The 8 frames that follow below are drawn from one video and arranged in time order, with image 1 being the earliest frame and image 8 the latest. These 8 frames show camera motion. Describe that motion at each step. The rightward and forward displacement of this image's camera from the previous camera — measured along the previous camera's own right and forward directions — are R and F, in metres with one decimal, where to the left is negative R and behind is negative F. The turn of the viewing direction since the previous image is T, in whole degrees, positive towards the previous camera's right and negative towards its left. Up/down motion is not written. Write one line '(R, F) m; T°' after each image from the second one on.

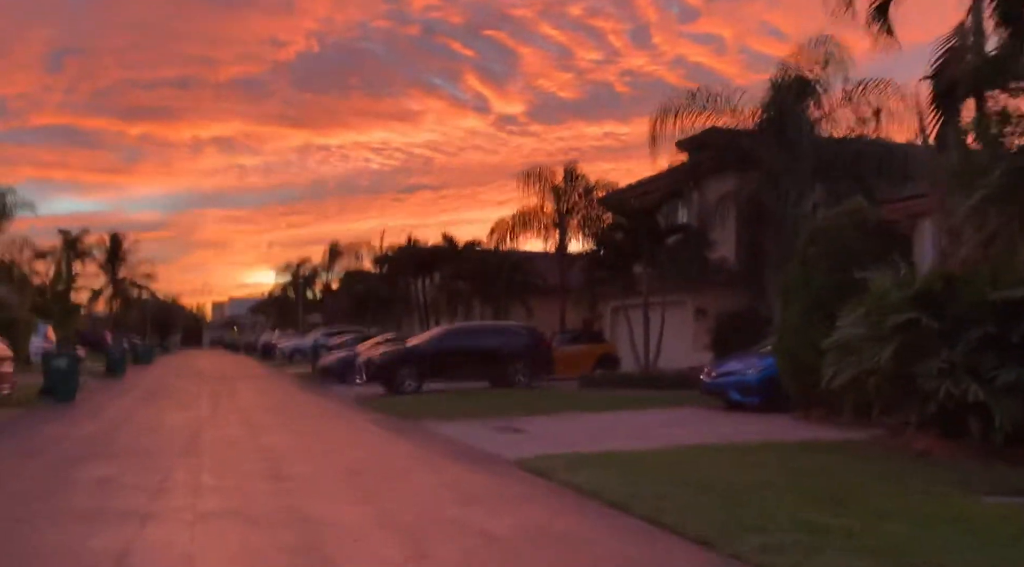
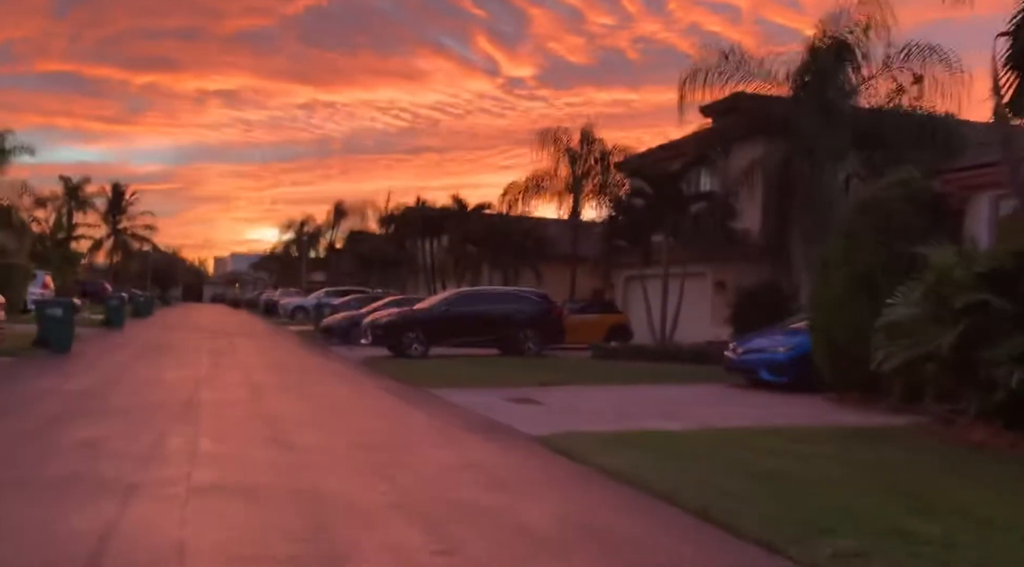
(-0.3, +0.9) m; 0°
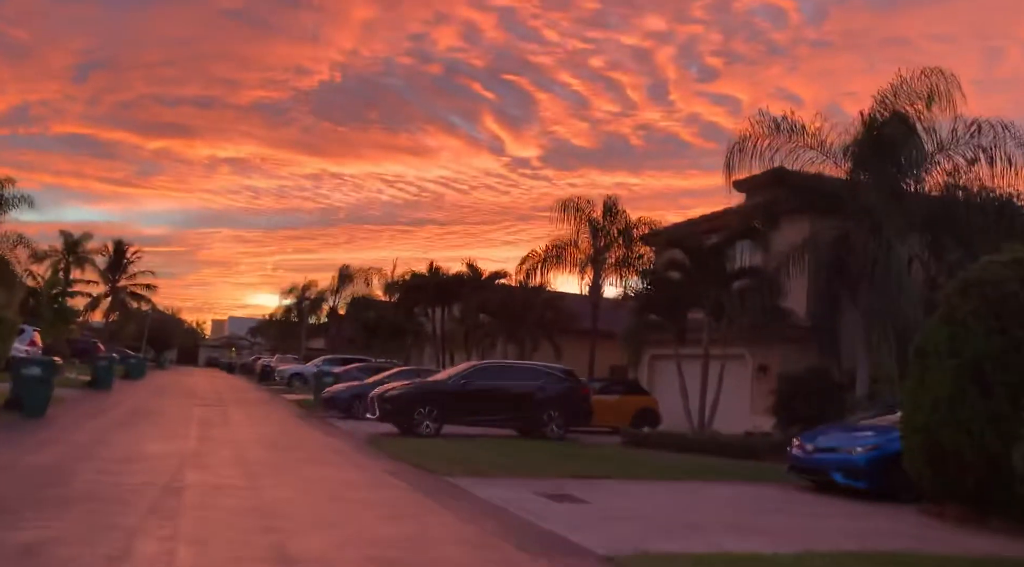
(-0.6, +1.8) m; 0°
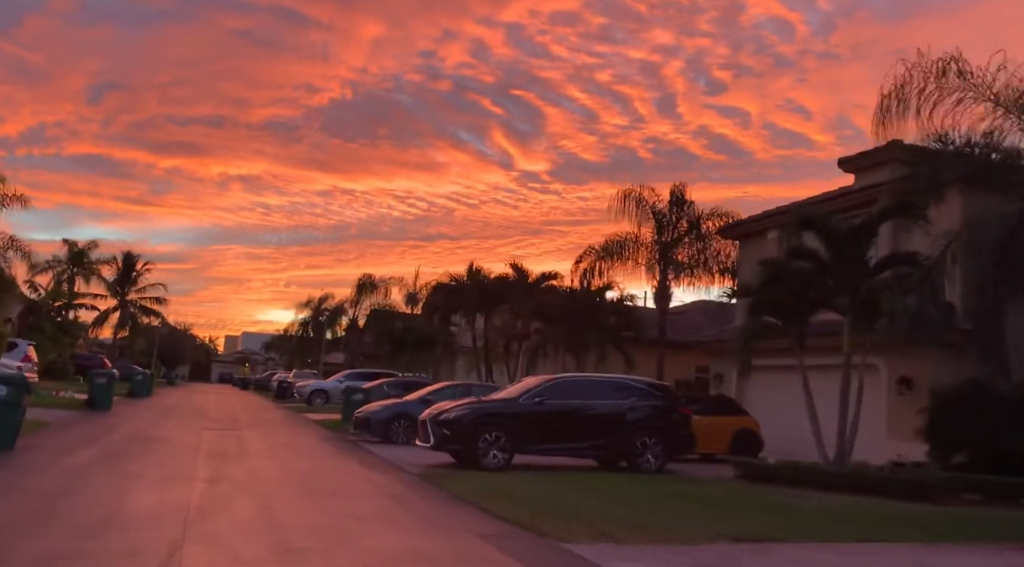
(-1.4, +4.0) m; -1°
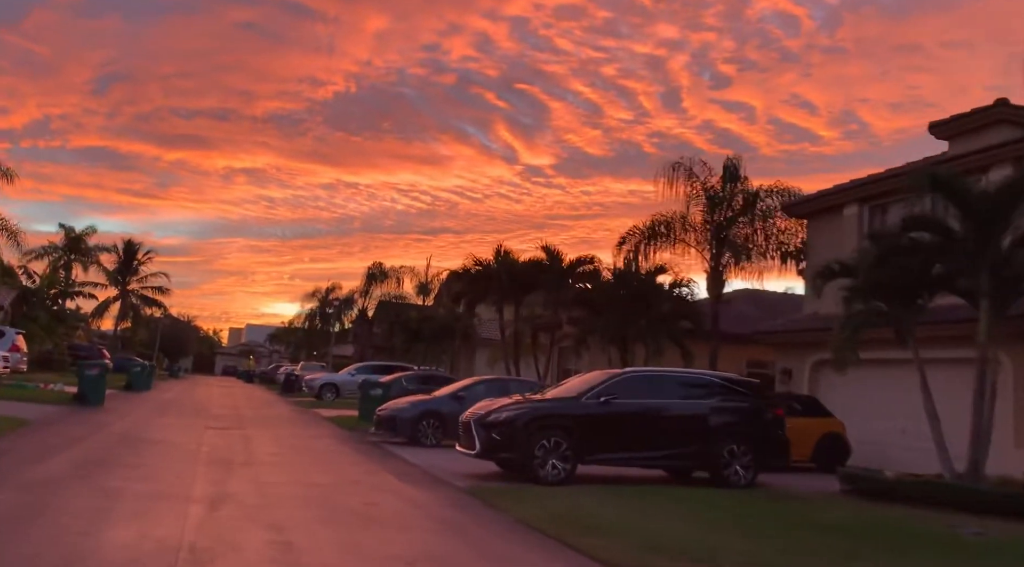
(-0.9, +2.7) m; 0°
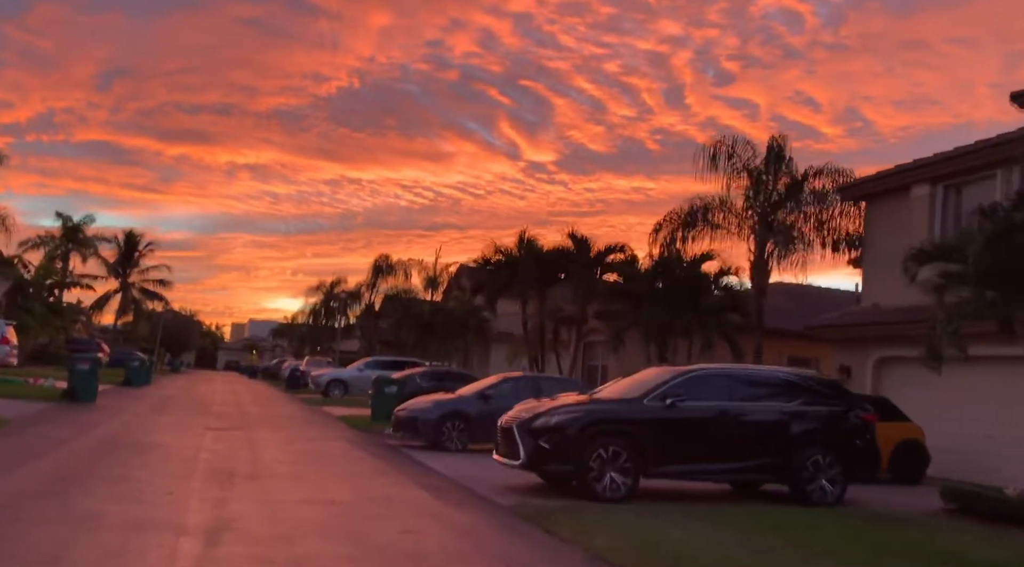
(-0.6, +2.0) m; 0°
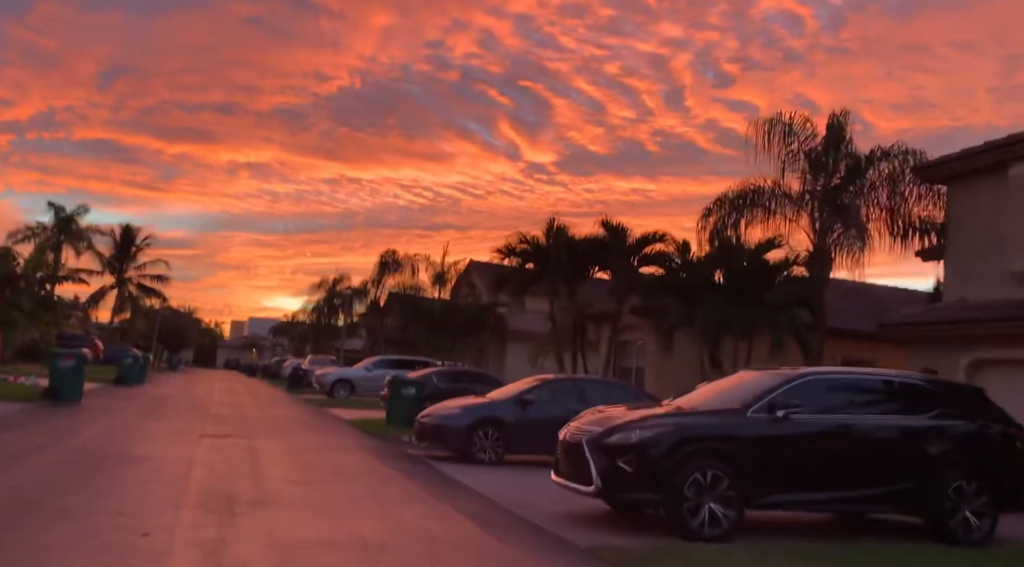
(-0.8, +2.3) m; 0°
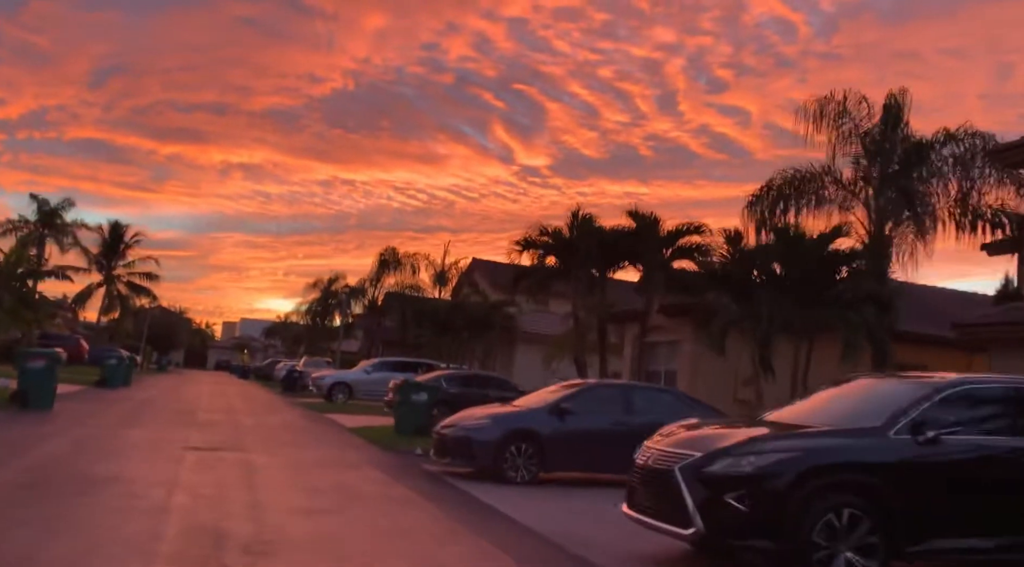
(-0.7, +2.1) m; 0°
